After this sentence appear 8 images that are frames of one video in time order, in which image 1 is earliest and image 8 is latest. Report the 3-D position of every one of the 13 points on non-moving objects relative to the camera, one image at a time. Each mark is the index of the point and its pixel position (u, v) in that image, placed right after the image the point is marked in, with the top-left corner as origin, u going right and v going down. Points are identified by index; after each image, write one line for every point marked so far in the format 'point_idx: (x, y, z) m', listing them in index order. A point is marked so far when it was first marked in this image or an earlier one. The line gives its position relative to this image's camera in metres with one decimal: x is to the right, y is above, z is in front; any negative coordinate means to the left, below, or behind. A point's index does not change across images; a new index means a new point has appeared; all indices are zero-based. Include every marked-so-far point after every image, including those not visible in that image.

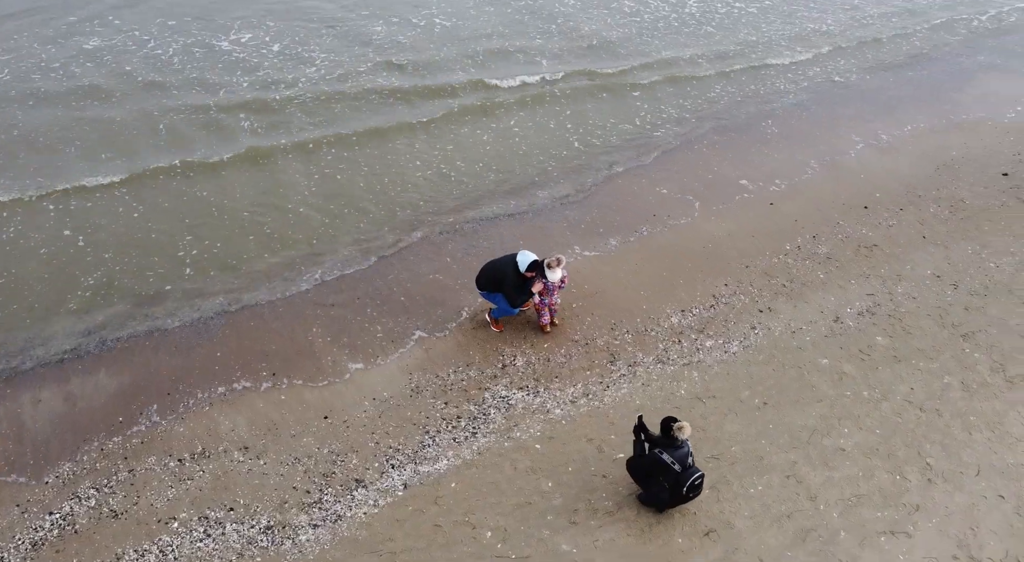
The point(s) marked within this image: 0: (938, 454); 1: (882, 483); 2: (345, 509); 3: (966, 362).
0: (+4.8, -2.0, +7.9) m
1: (+4.0, -2.3, +7.6) m
2: (-1.7, -2.4, +7.3) m
3: (+6.0, -1.0, +9.3) m
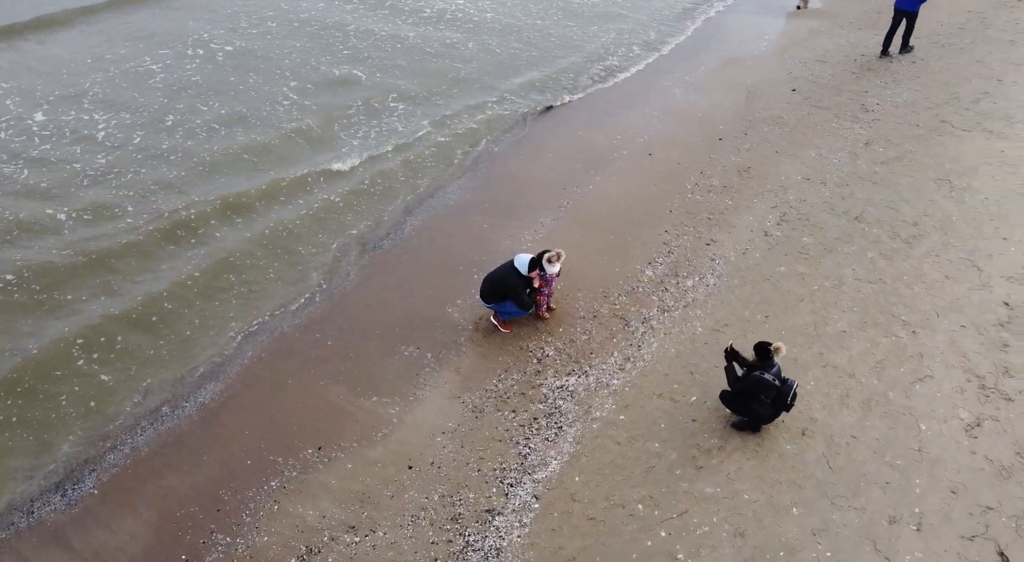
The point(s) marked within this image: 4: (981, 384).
0: (+5.5, -0.5, +9.7) m
1: (+4.9, -0.9, +9.1) m
2: (-0.1, -2.6, +6.9) m
3: (+5.8, +0.7, +11.3) m
4: (+5.7, -1.4, +8.5) m
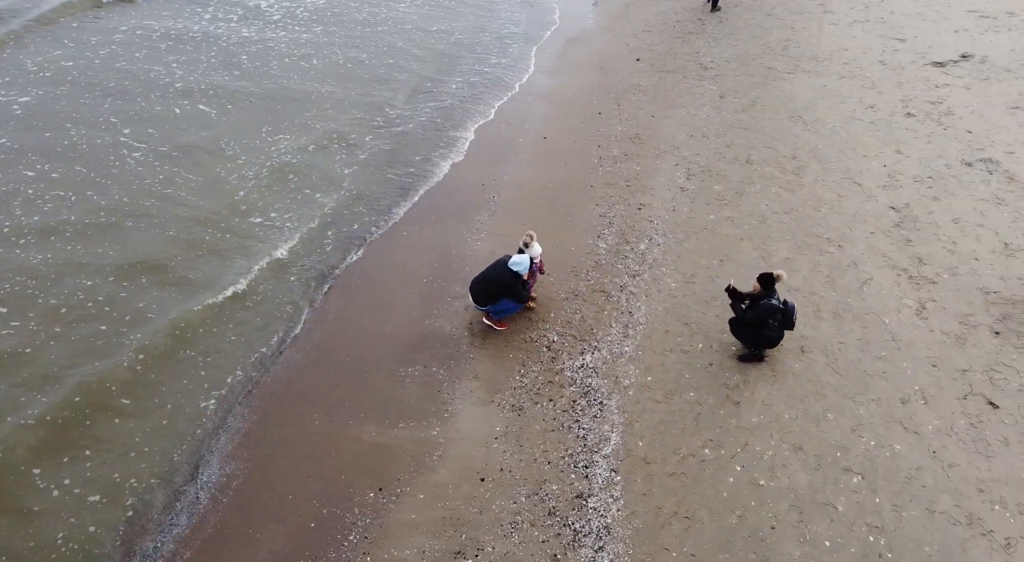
0: (+5.0, +0.8, +11.1) m
1: (+4.8, +0.2, +10.4) m
2: (+1.0, -2.5, +7.1) m
3: (+4.7, +2.0, +12.7) m
4: (+5.7, 0.0, +10.0) m
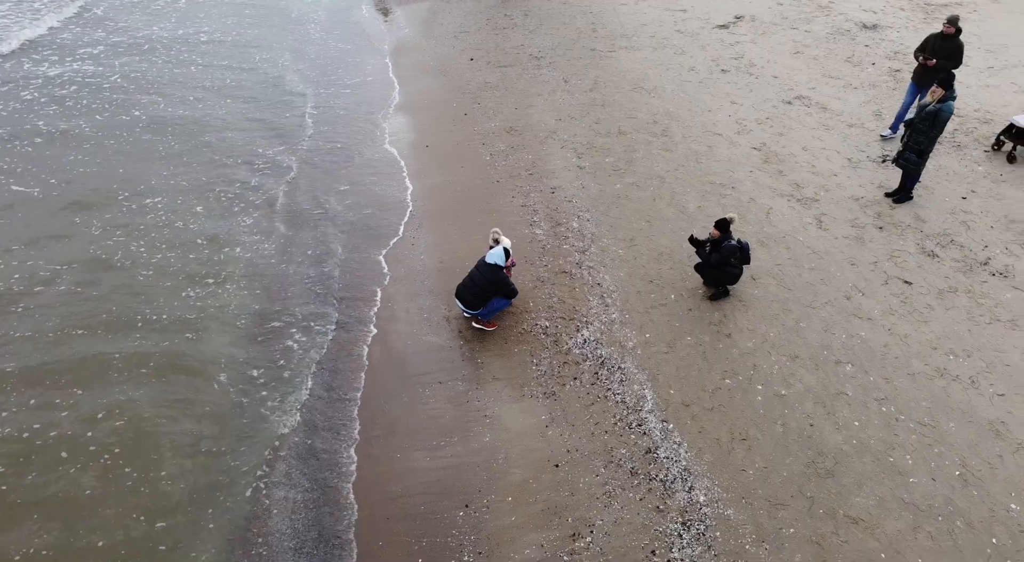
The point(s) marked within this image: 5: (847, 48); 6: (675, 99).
0: (+3.8, +1.9, +12.6) m
1: (+3.8, +1.3, +11.9) m
2: (+1.9, -2.0, +7.7) m
3: (+2.7, +2.9, +14.0) m
4: (+4.9, +1.3, +11.8) m
5: (+8.3, +5.8, +17.1) m
6: (+3.7, +4.2, +15.6) m
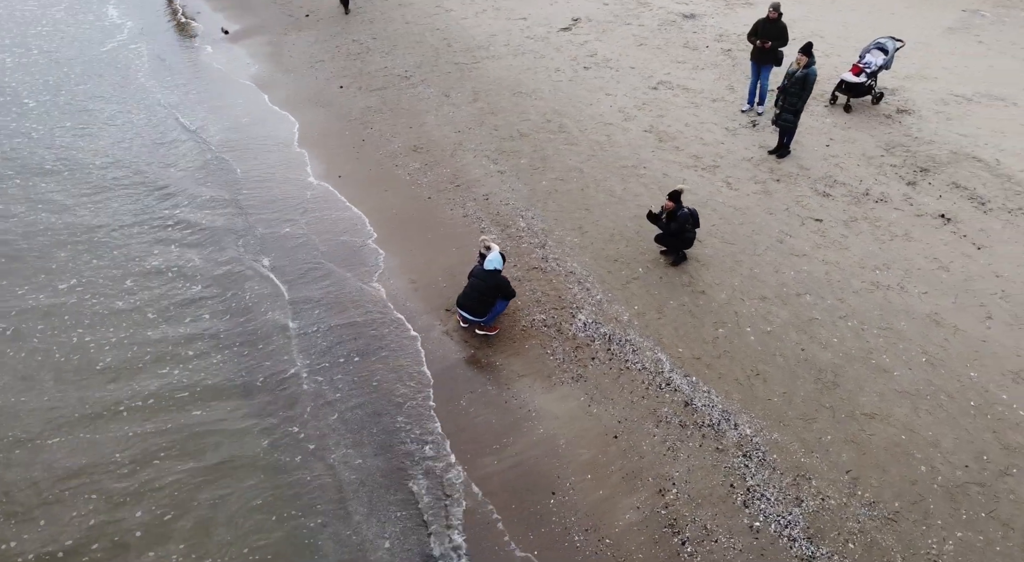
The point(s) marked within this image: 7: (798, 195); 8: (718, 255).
0: (+2.3, +2.4, +13.8) m
1: (+2.7, +1.9, +13.1) m
2: (+2.5, -1.6, +8.5) m
3: (+0.8, +3.1, +14.9) m
4: (+3.7, +2.1, +13.3) m
5: (+4.7, +6.9, +19.3) m
6: (+1.1, +4.5, +16.7) m
7: (+5.3, +1.6, +12.5) m
8: (+3.3, +0.5, +11.2) m
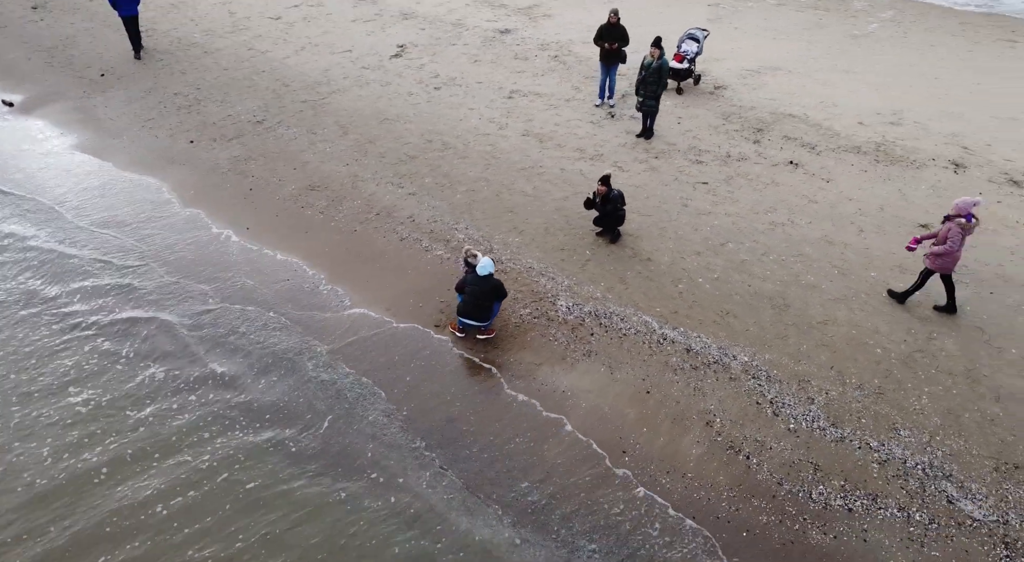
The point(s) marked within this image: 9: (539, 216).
0: (+0.3, +2.5, +14.7) m
1: (+0.9, +2.1, +14.2) m
2: (+2.8, -0.9, +9.8) m
3: (-1.7, +2.8, +15.3) m
4: (+1.8, +2.5, +14.7) m
5: (-0.1, +7.0, +20.7) m
6: (-2.3, +4.1, +17.1) m
7: (+3.5, +2.4, +14.4) m
8: (+2.4, +1.0, +12.5) m
9: (+0.5, +1.2, +13.0) m
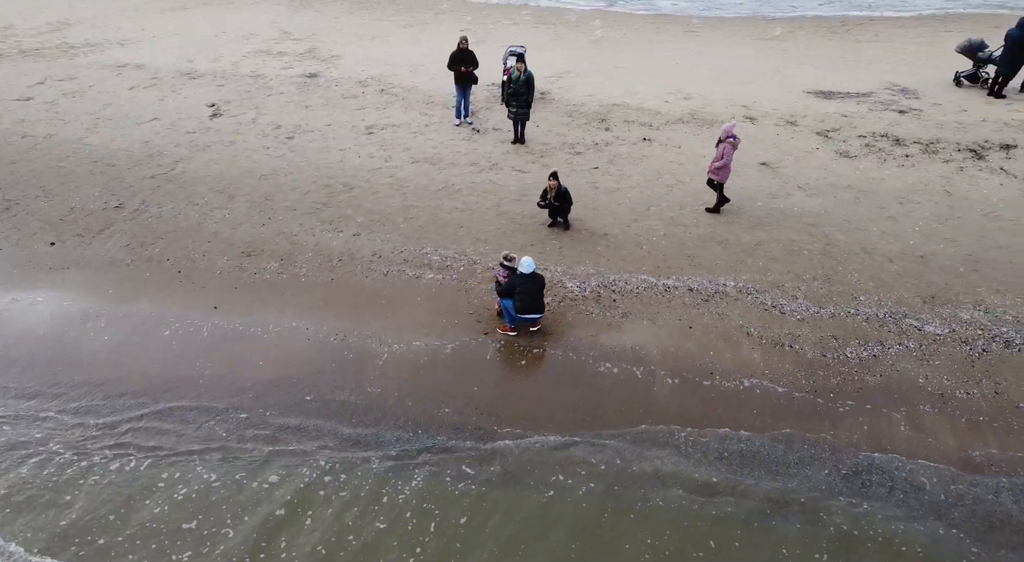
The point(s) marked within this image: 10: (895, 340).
0: (-1.7, +2.1, +15.5) m
1: (-0.9, +2.0, +15.2) m
2: (+3.3, 0.0, +11.9) m
3: (-3.7, +1.8, +15.3) m
4: (-0.4, +2.5, +16.0) m
5: (-5.6, +5.8, +20.8) m
6: (-5.3, +2.8, +16.7) m
7: (+1.3, +2.9, +16.4) m
8: (+1.4, +1.5, +14.3) m
9: (-0.5, +1.1, +14.0) m
10: (+5.9, -0.9, +10.6) m
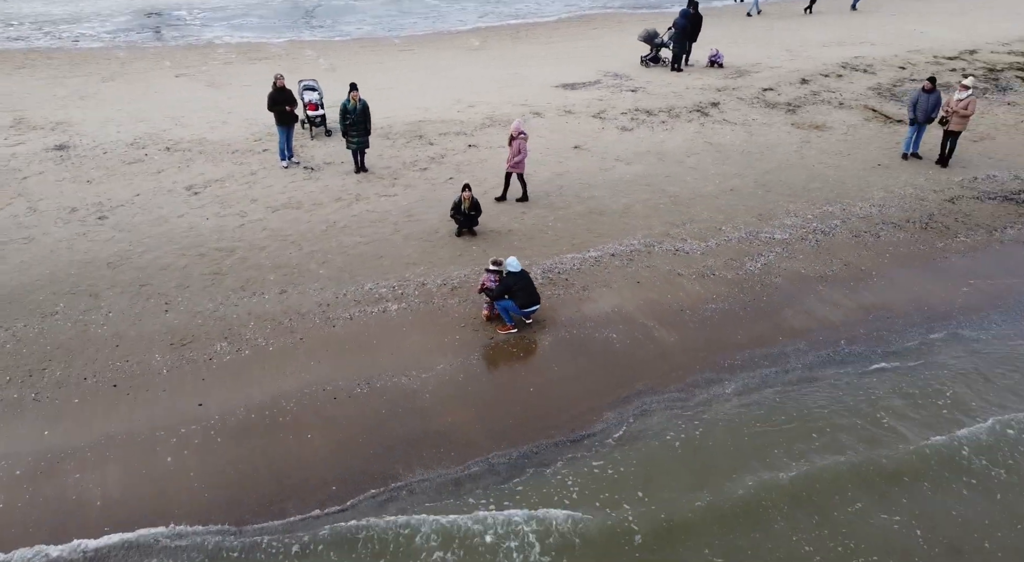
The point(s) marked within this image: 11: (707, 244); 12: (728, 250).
0: (-4.3, +1.1, +15.0) m
1: (-3.4, +1.2, +15.2) m
2: (+2.2, +0.7, +14.1) m
3: (-5.8, +0.4, +14.0) m
4: (-3.5, +1.8, +16.1) m
5: (-10.9, +3.2, +18.0) m
6: (-8.1, +0.7, +14.5) m
7: (-2.3, +2.6, +17.2) m
8: (-0.9, +1.4, +15.3) m
9: (-2.3, +0.6, +14.2) m
10: (+5.2, +0.6, +14.1) m
11: (+4.1, +0.8, +14.3) m
12: (+4.4, +0.6, +14.1) m
